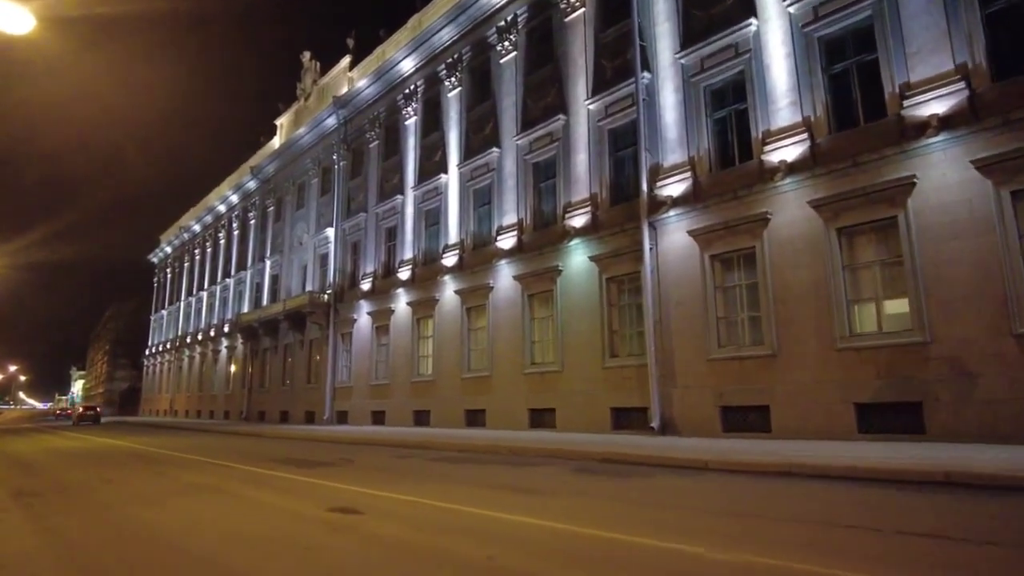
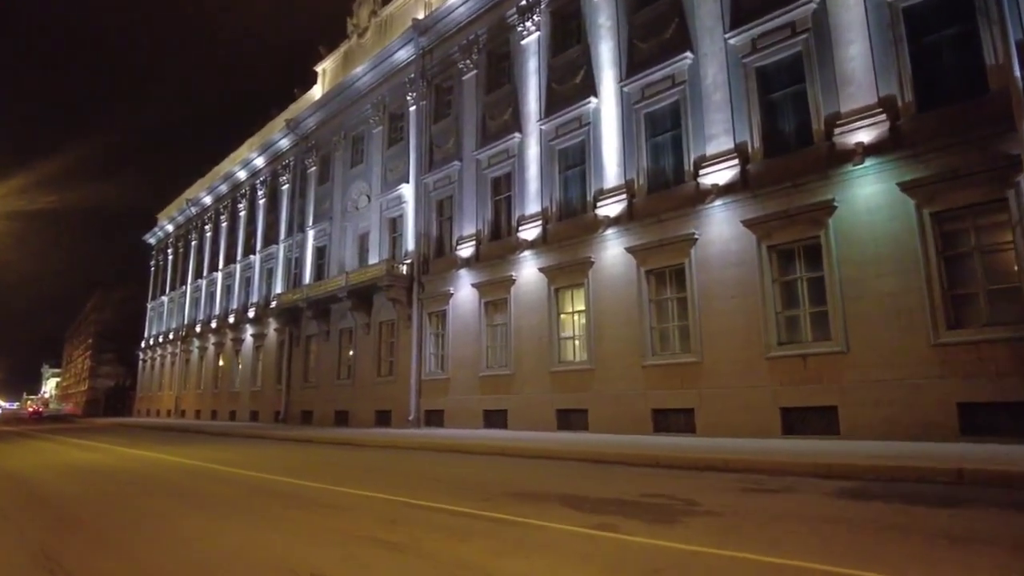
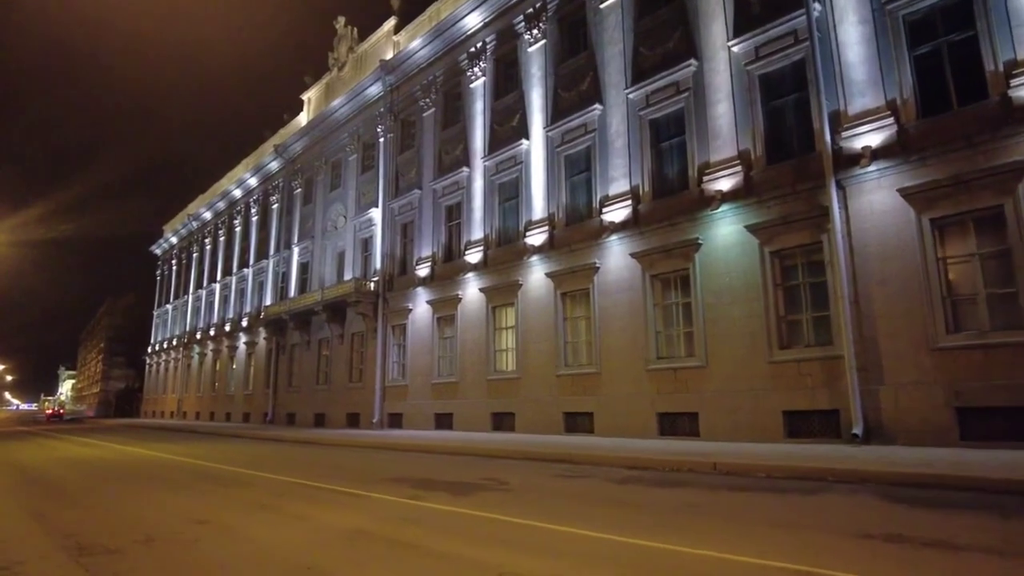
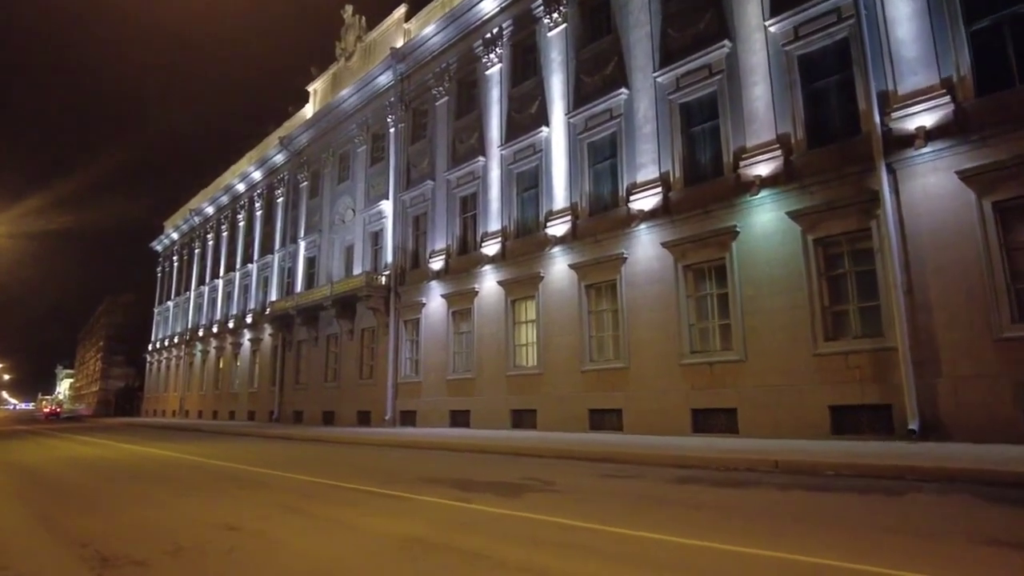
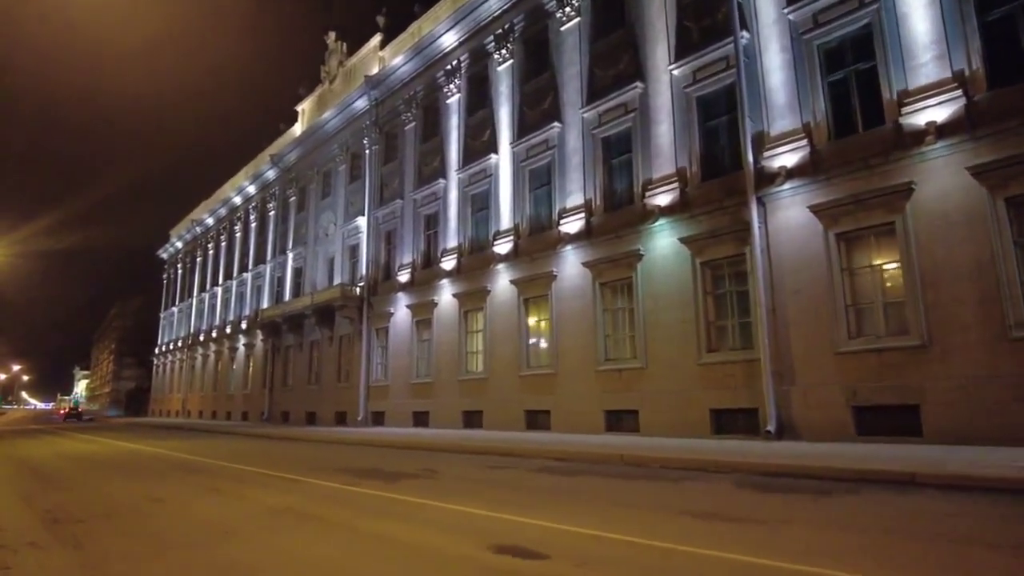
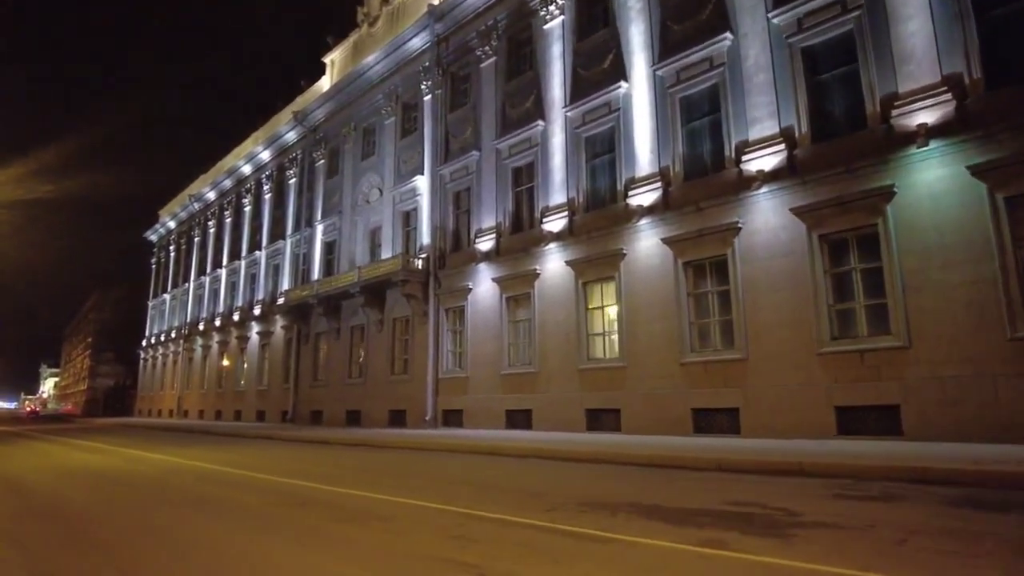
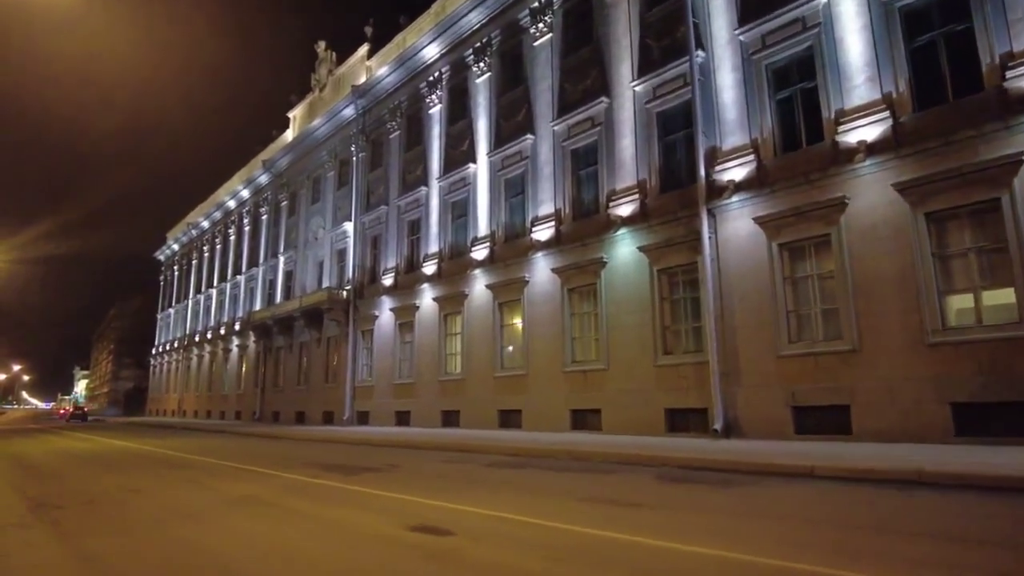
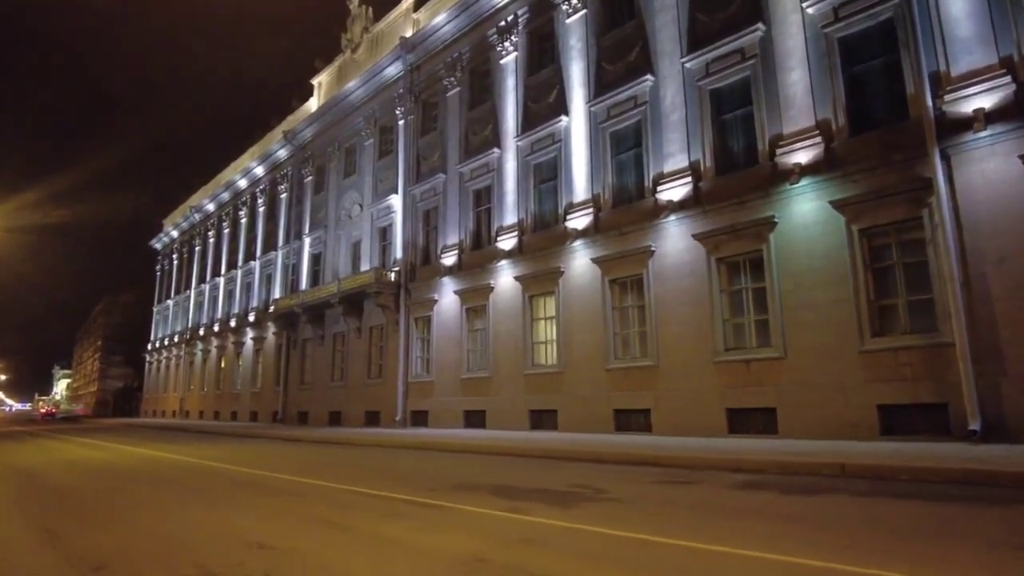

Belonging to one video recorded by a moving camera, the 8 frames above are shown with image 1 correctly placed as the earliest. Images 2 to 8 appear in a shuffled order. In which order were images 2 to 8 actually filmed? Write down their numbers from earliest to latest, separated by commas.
7, 5, 3, 4, 8, 2, 6
